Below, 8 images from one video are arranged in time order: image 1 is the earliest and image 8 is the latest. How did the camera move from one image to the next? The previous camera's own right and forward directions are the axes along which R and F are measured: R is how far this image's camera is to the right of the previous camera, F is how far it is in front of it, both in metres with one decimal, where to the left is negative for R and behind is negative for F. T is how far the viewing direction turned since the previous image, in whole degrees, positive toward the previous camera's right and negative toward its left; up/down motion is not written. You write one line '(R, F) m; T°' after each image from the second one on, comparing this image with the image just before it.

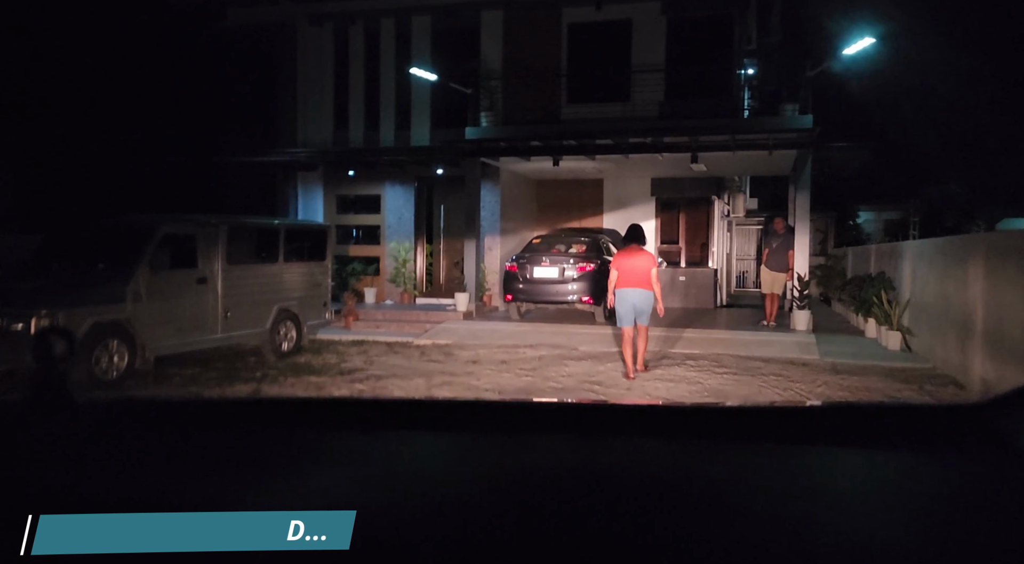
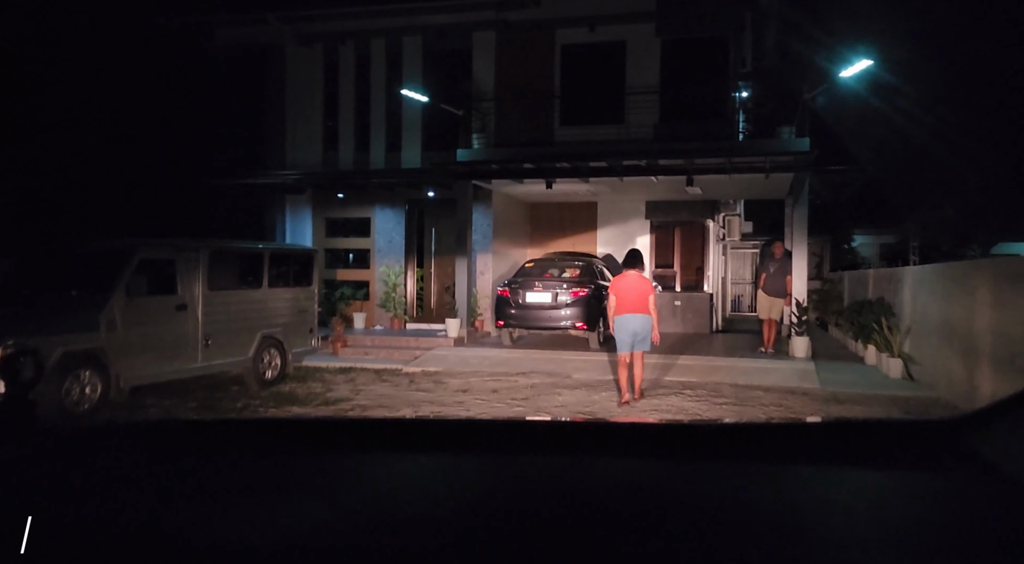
(0.0, +0.3) m; +1°
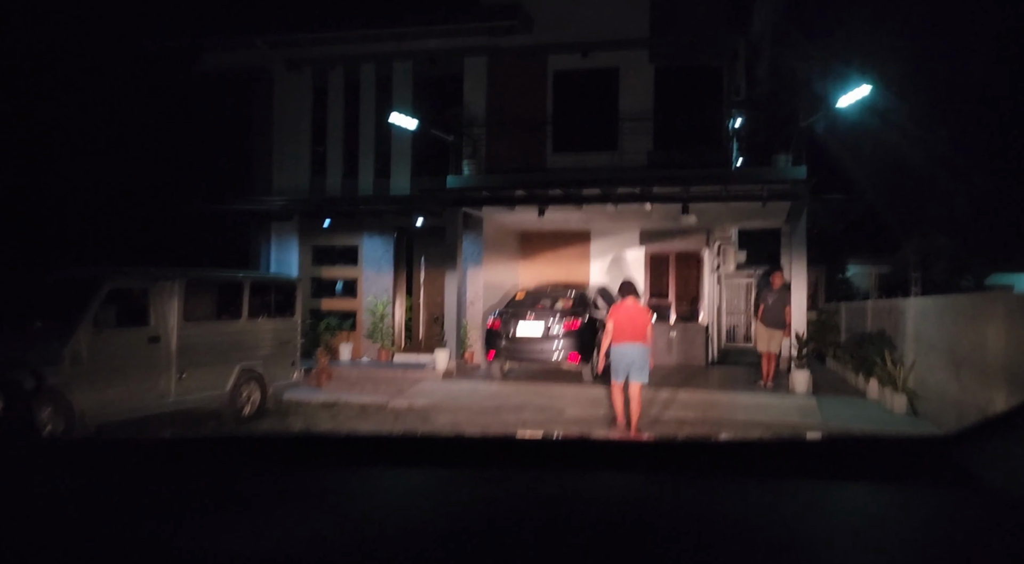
(0.0, +0.4) m; +1°
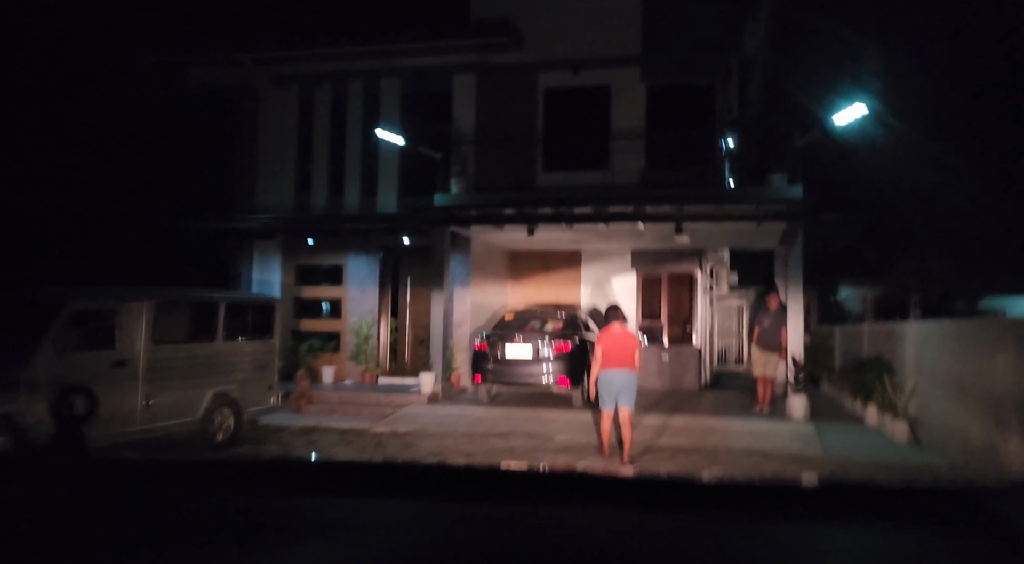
(+0.1, +0.4) m; +1°
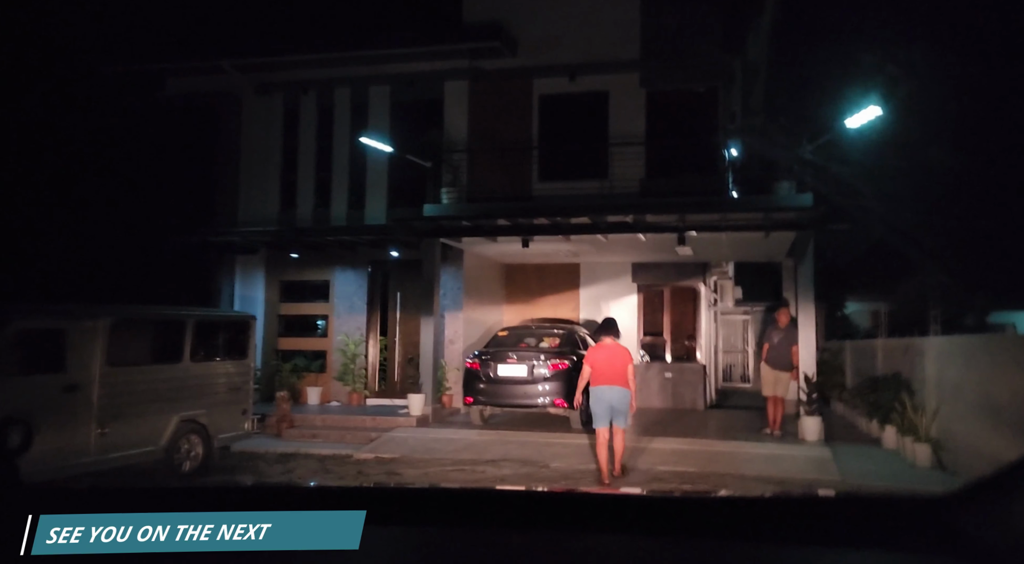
(+0.1, +0.6) m; 0°
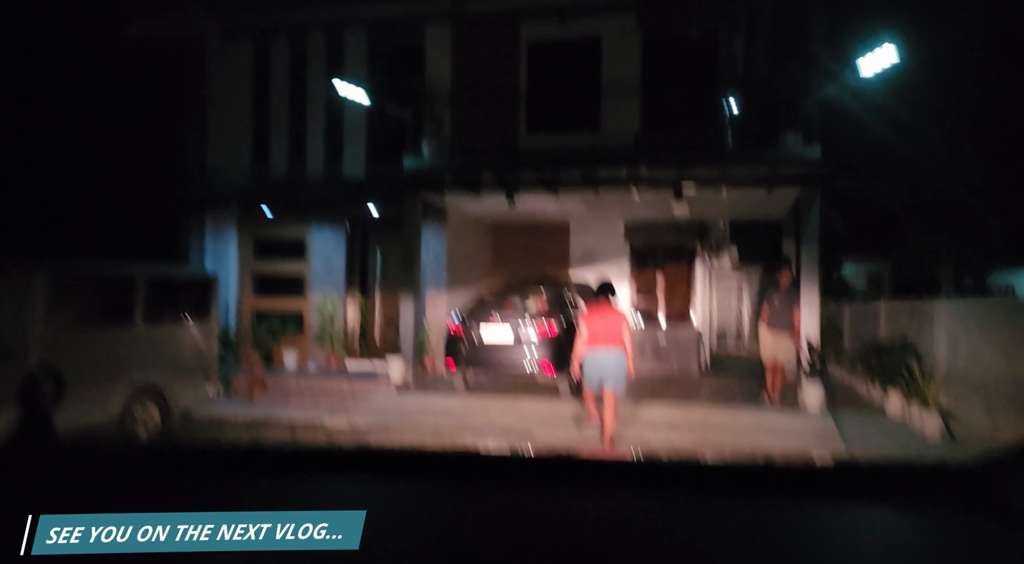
(+0.1, +0.6) m; +1°
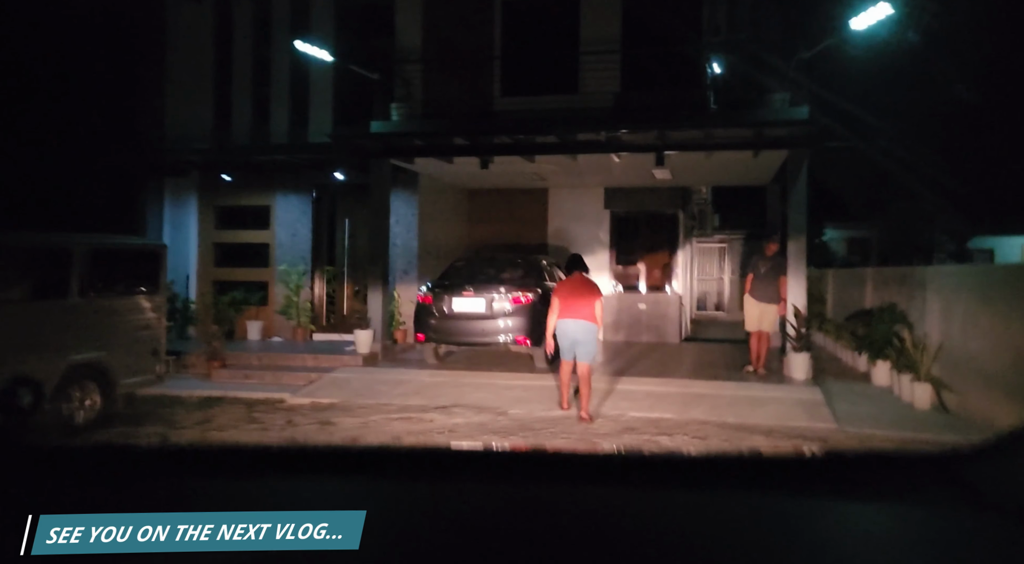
(+0.1, +0.5) m; +1°
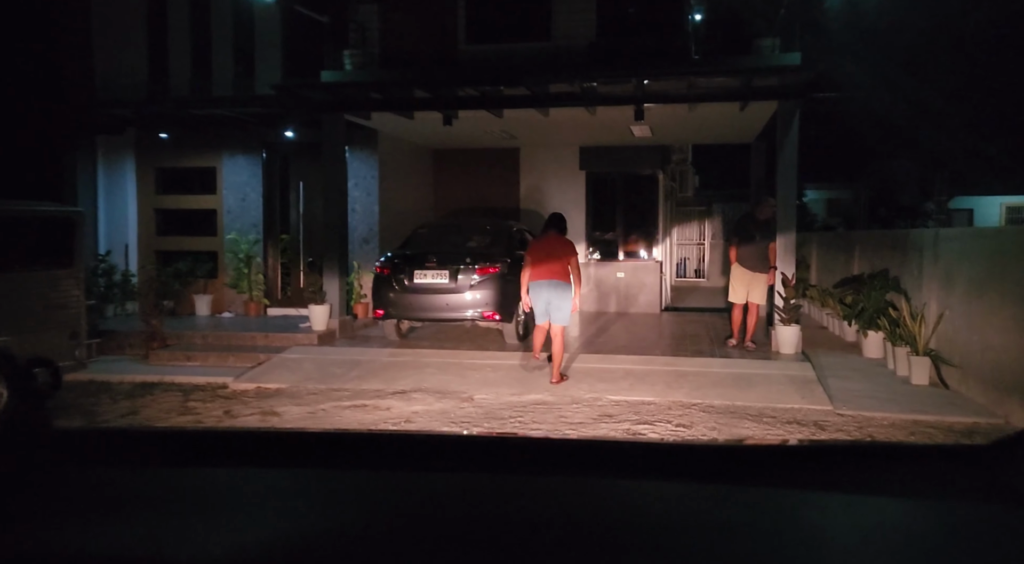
(+0.1, +0.8) m; +2°
